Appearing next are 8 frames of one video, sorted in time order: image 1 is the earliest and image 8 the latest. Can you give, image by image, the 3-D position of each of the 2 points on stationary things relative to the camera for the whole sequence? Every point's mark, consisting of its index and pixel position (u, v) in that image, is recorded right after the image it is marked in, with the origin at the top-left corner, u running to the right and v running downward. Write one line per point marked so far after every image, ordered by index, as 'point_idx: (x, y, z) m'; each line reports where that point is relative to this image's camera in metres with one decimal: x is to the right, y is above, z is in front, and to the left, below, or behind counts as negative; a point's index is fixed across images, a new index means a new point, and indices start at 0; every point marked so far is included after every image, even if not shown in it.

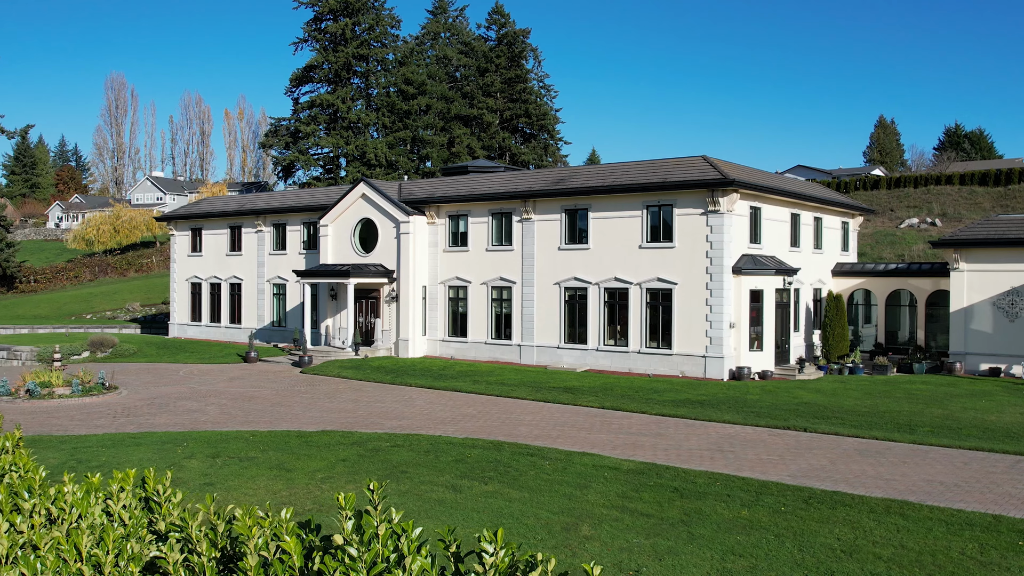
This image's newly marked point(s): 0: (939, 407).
0: (+10.2, -2.8, +18.4) m
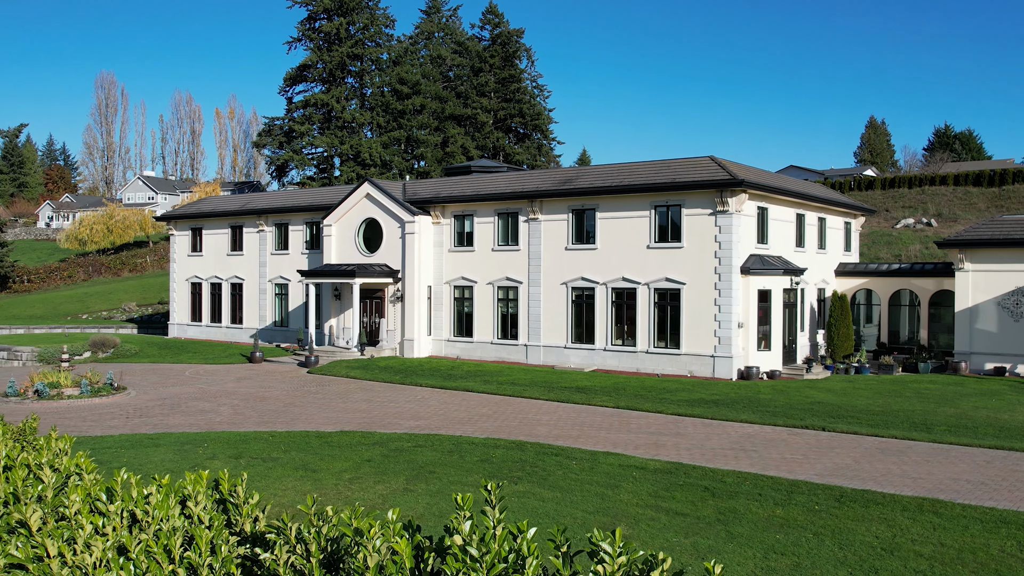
0: (+10.6, -2.8, +18.5) m
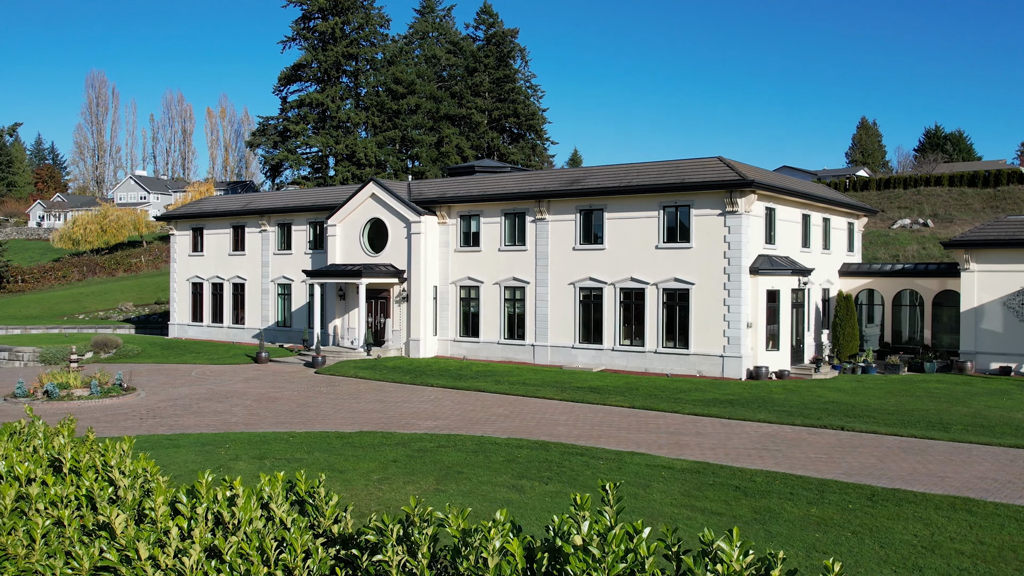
0: (+11.0, -2.8, +18.6) m
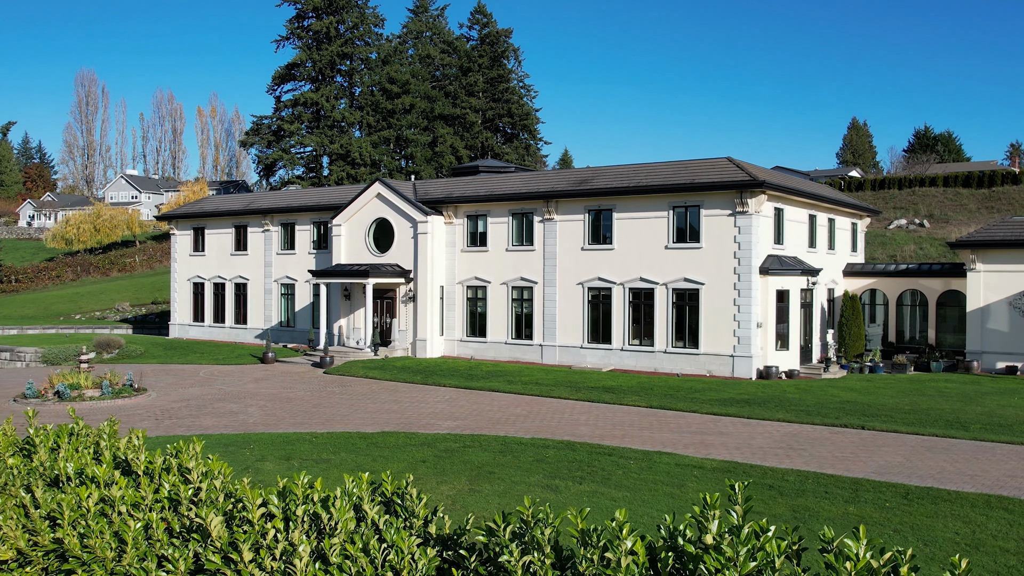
0: (+11.4, -2.8, +18.8) m
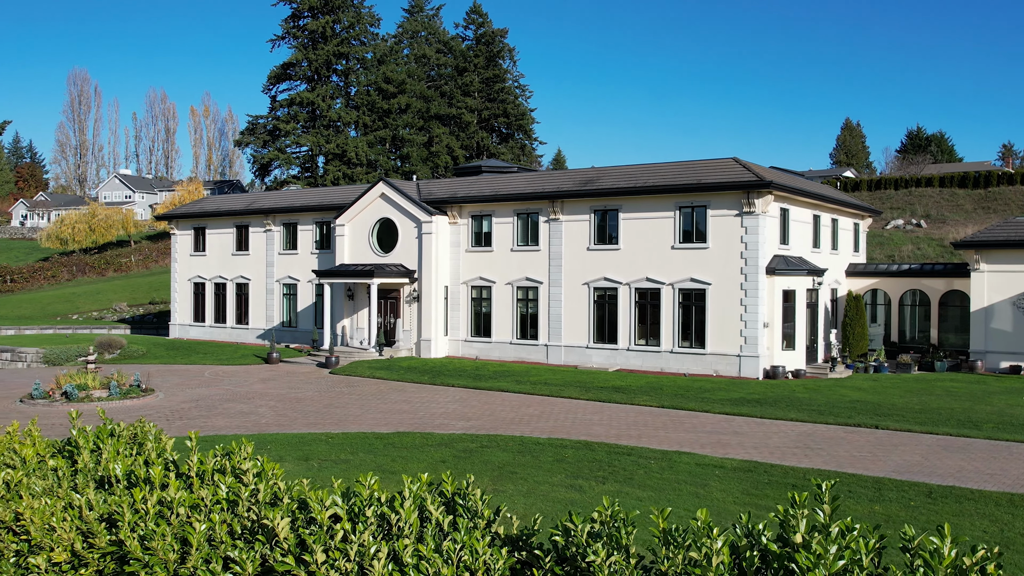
0: (+11.7, -2.8, +18.9) m
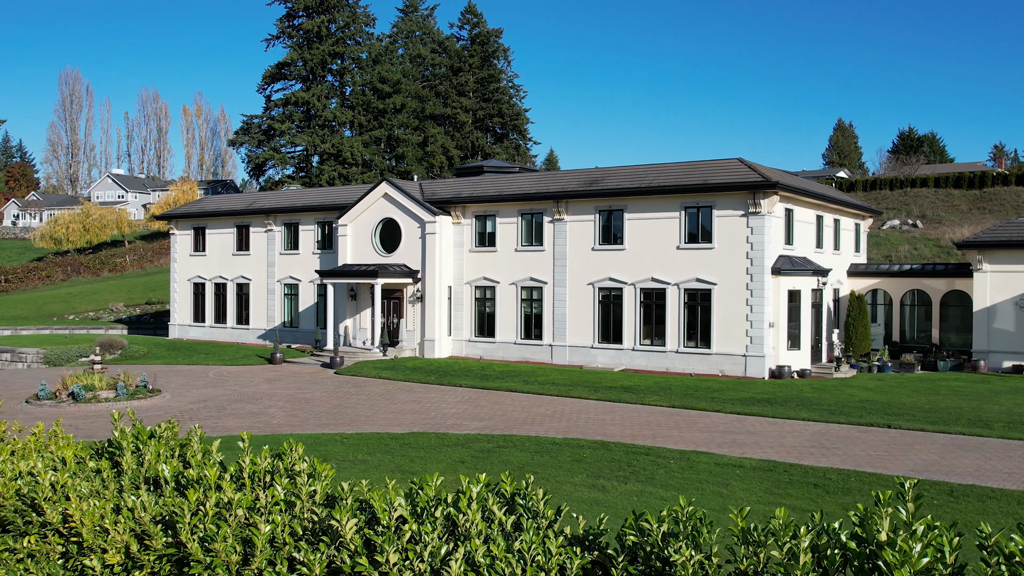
0: (+11.9, -2.8, +19.0) m
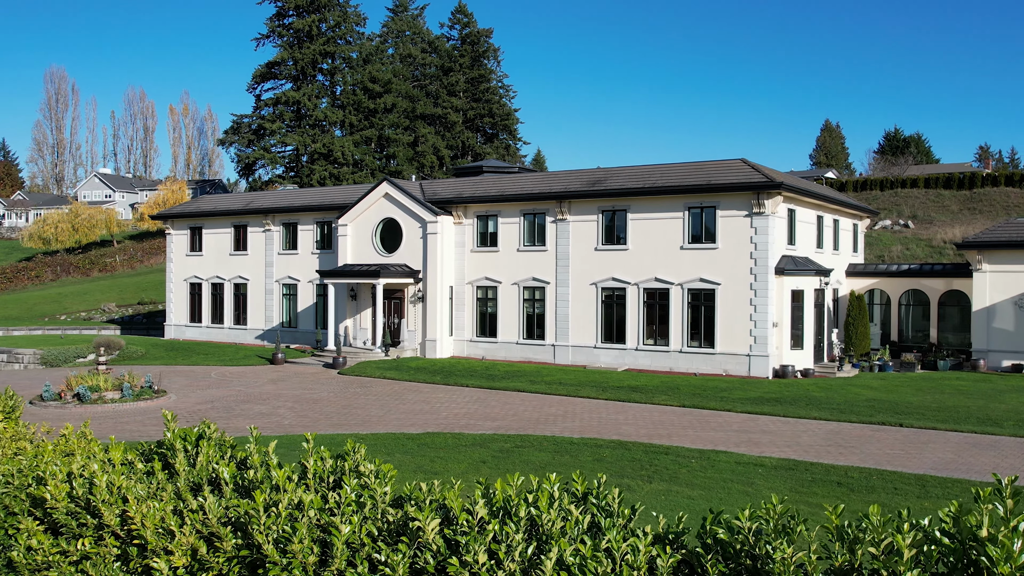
0: (+12.2, -2.8, +19.2) m
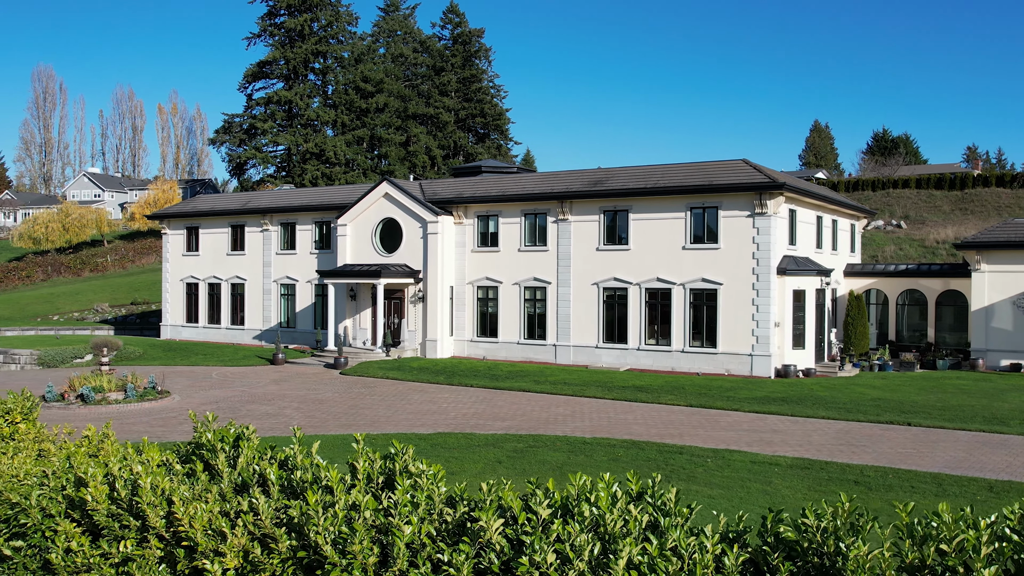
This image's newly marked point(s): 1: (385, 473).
0: (+12.4, -2.8, +19.4) m
1: (-1.0, -1.4, +5.9) m
